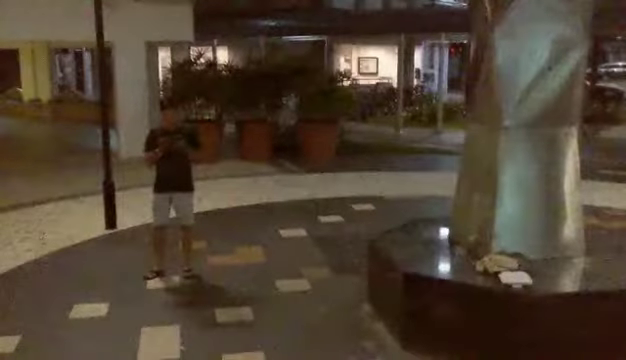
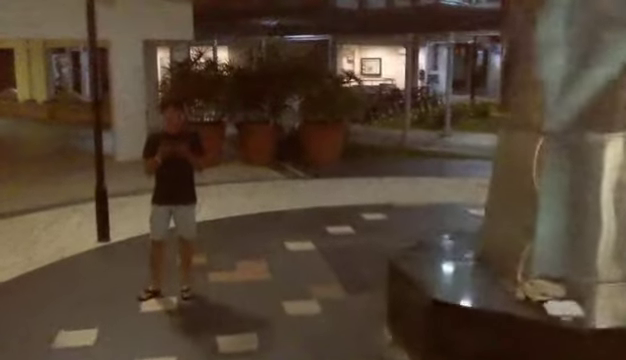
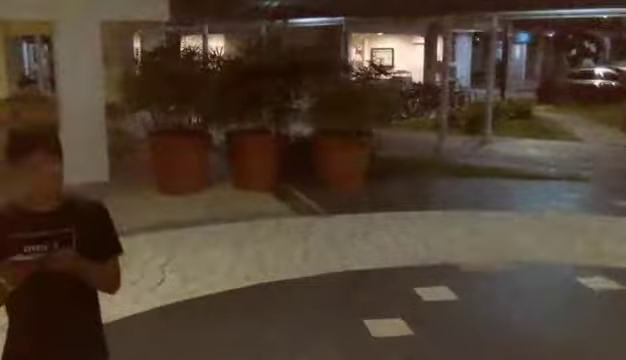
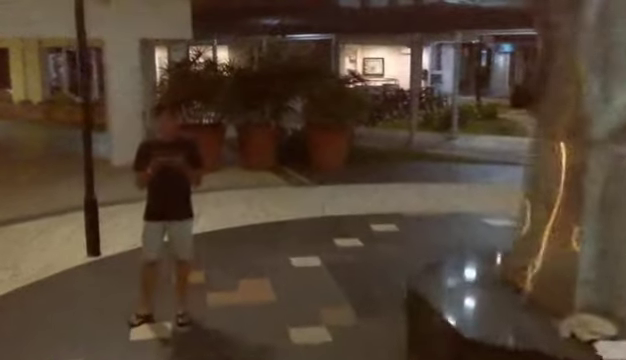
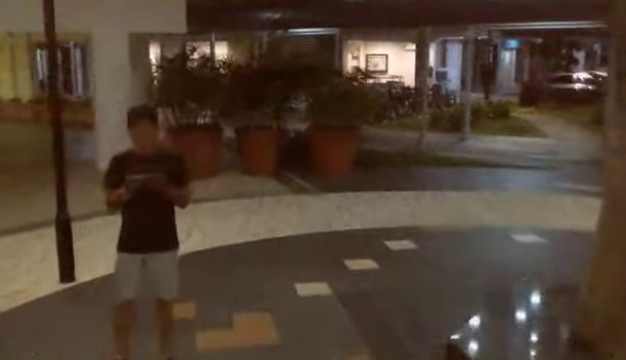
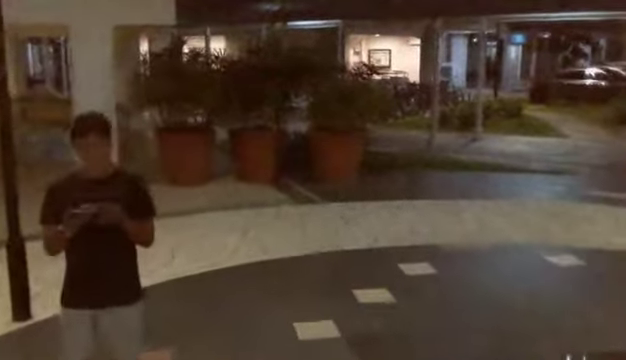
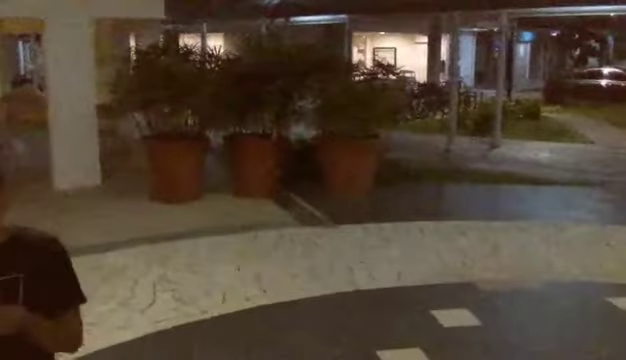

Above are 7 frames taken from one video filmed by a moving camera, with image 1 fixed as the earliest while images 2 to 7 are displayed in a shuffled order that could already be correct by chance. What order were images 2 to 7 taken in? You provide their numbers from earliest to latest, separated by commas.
2, 4, 5, 6, 3, 7
